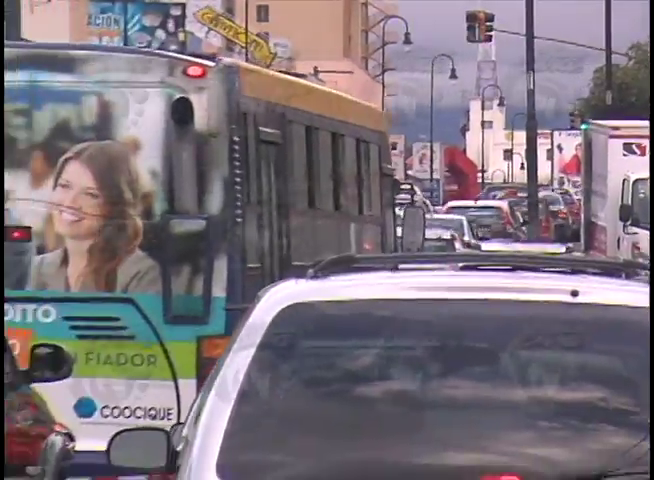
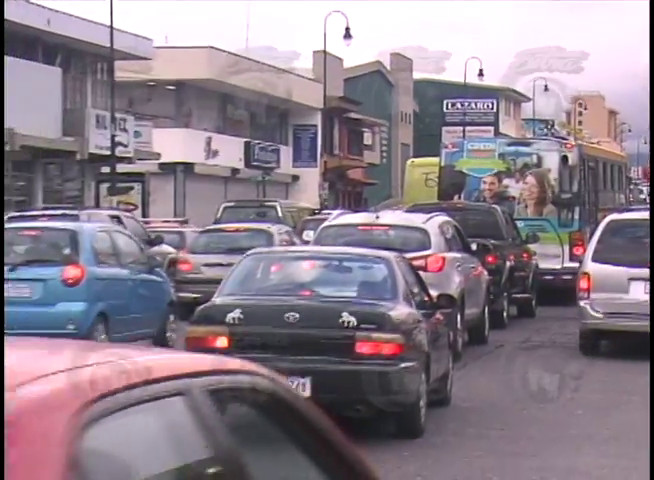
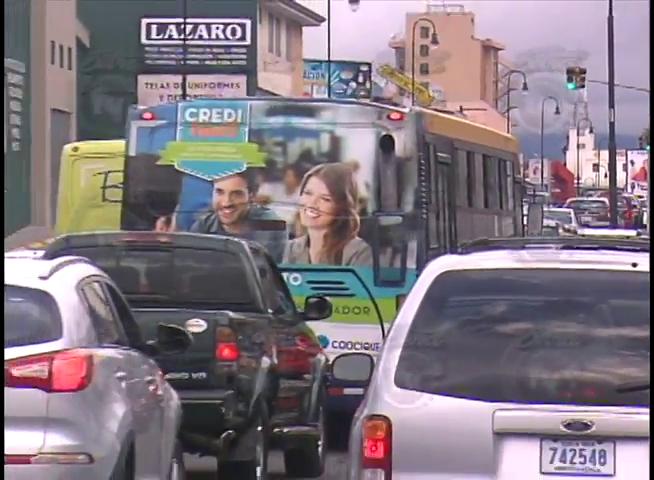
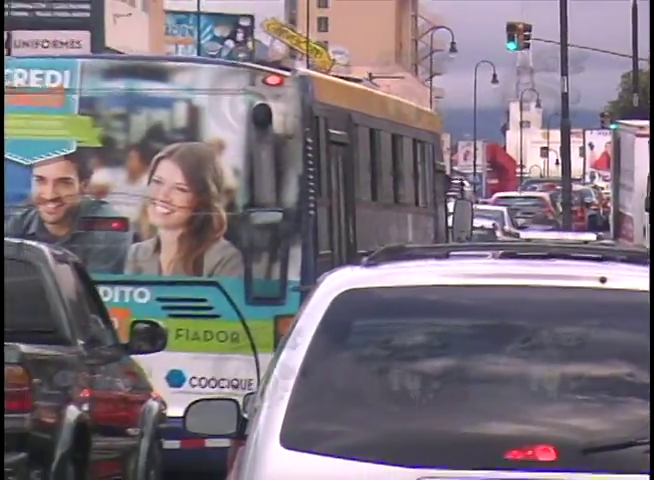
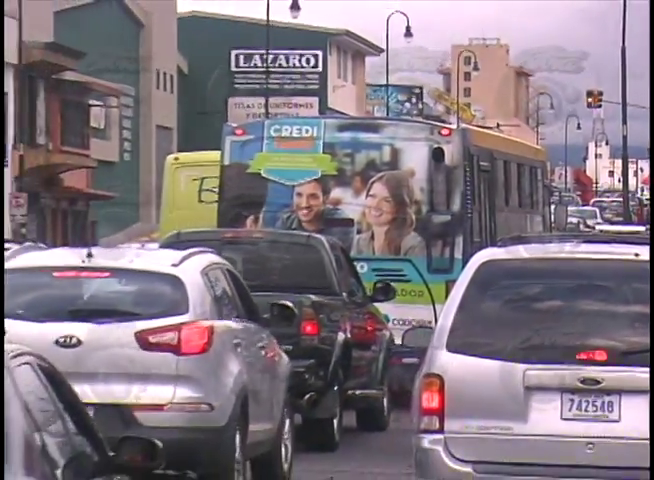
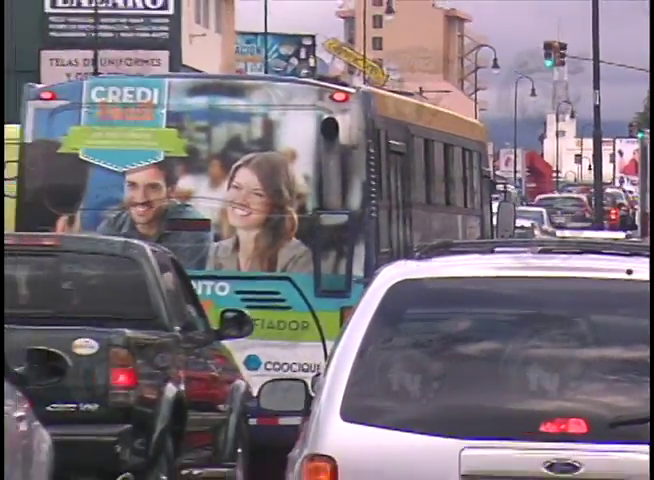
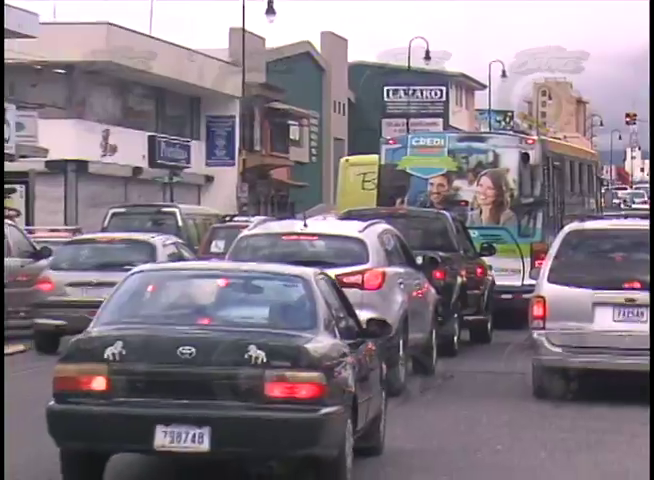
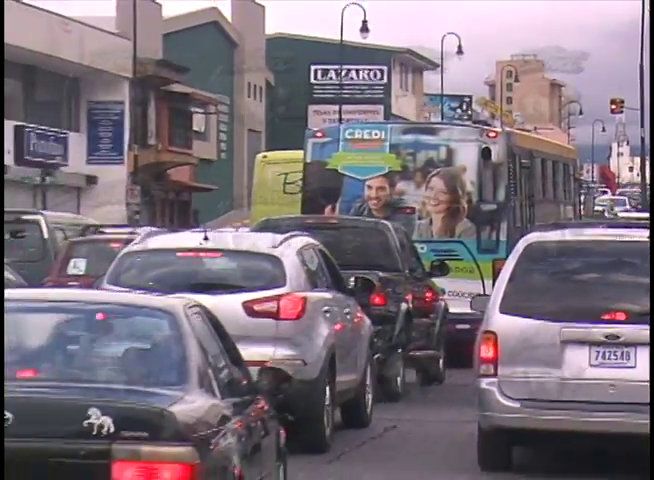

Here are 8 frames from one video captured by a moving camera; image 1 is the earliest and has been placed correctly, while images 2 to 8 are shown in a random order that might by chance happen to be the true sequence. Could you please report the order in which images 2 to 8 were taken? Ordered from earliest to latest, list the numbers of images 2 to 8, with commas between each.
4, 6, 3, 5, 8, 7, 2
